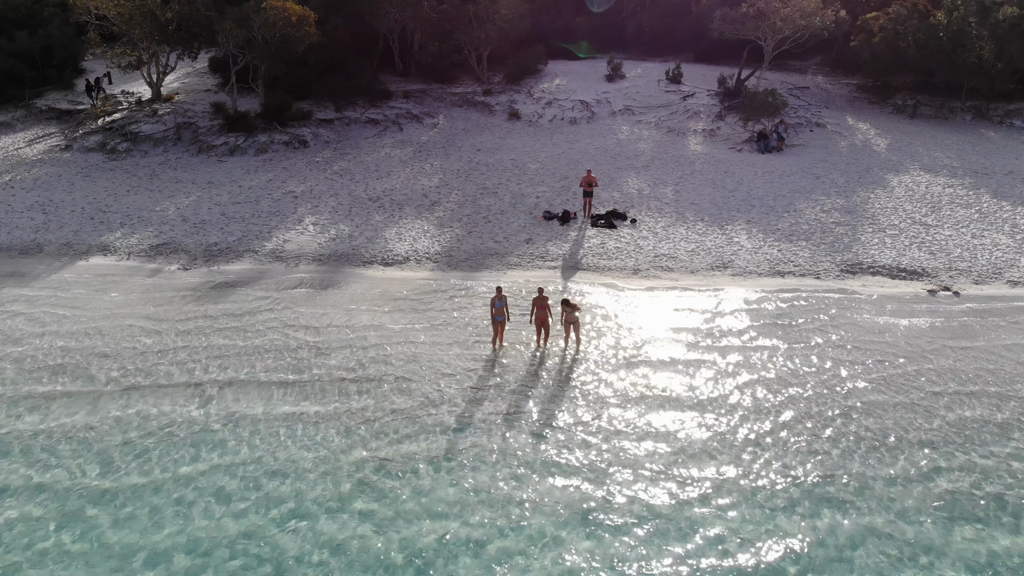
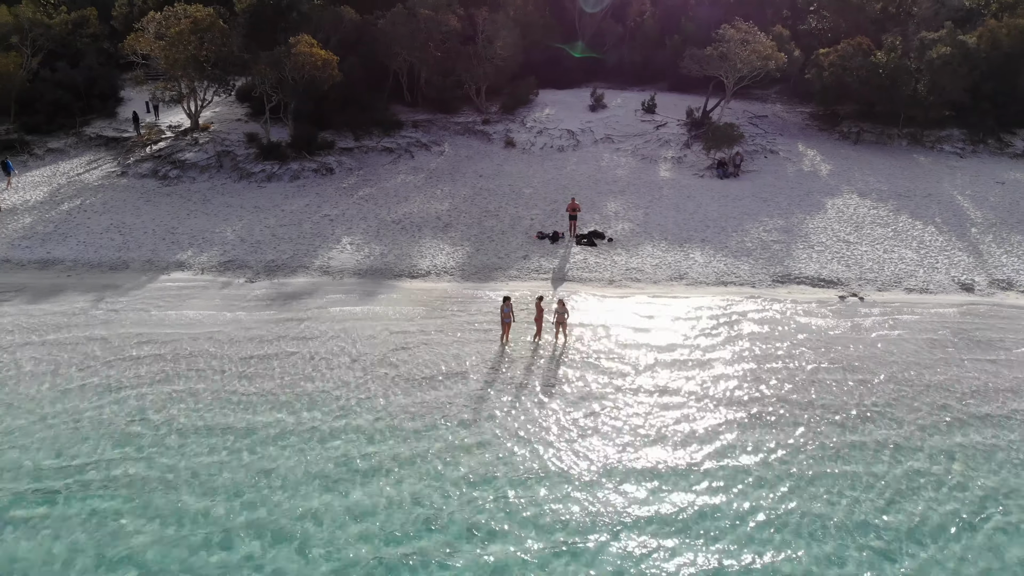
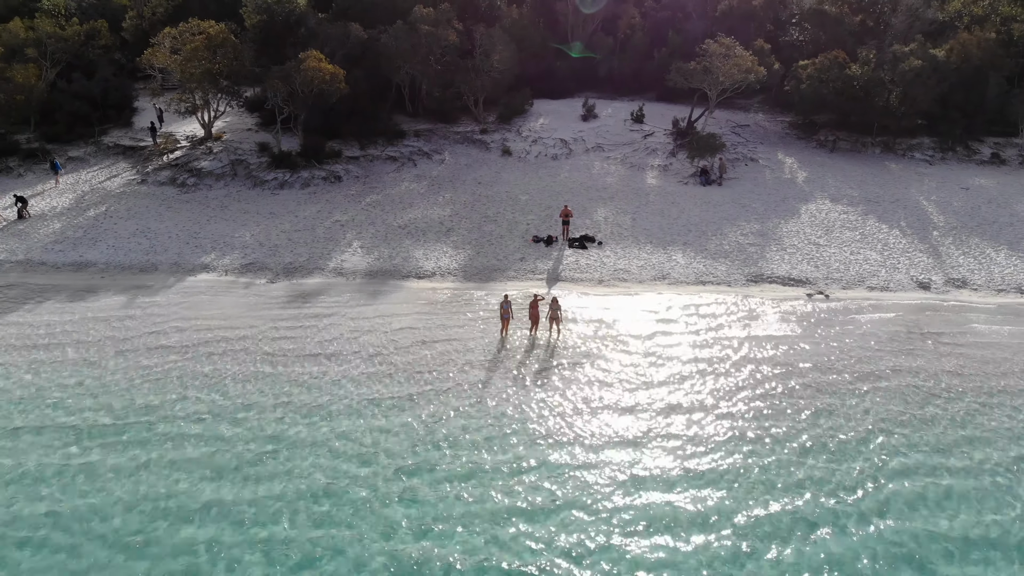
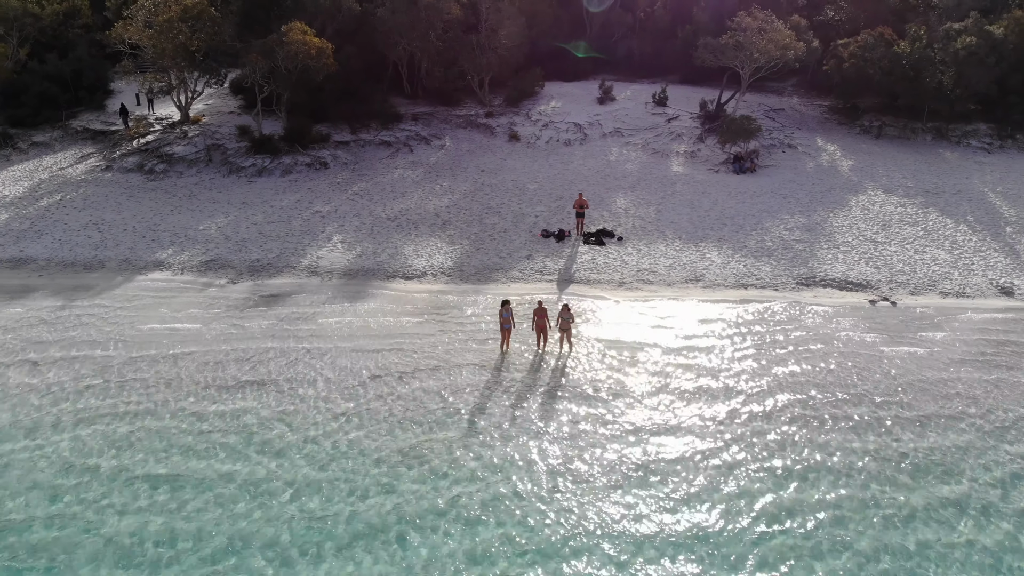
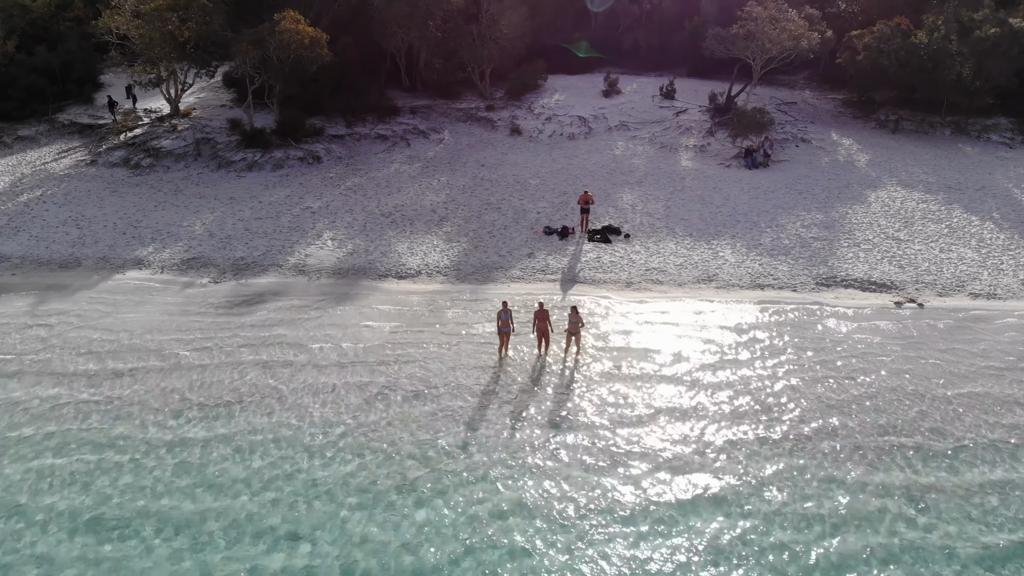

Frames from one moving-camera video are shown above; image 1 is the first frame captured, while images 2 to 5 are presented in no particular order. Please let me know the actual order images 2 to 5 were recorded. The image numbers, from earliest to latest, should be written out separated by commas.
5, 4, 2, 3
